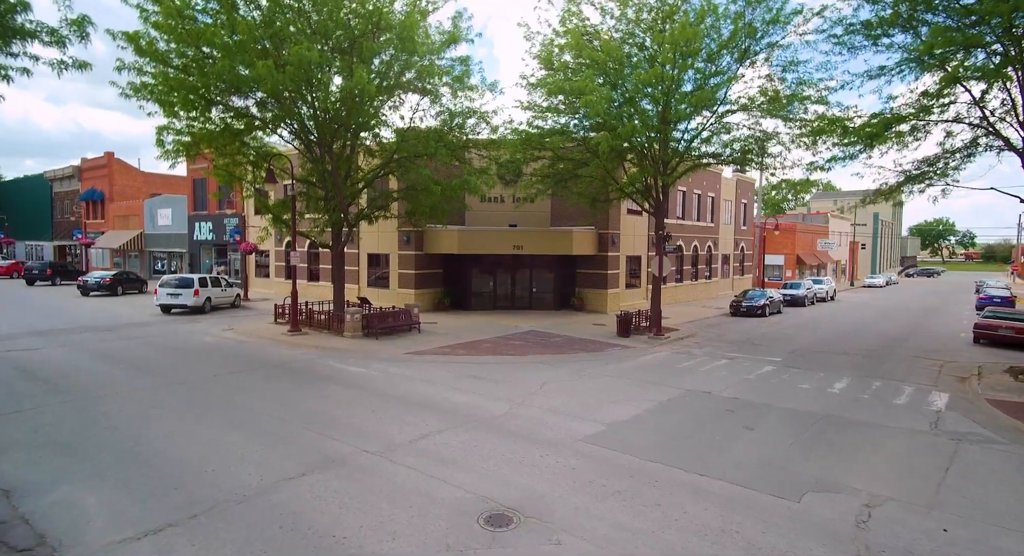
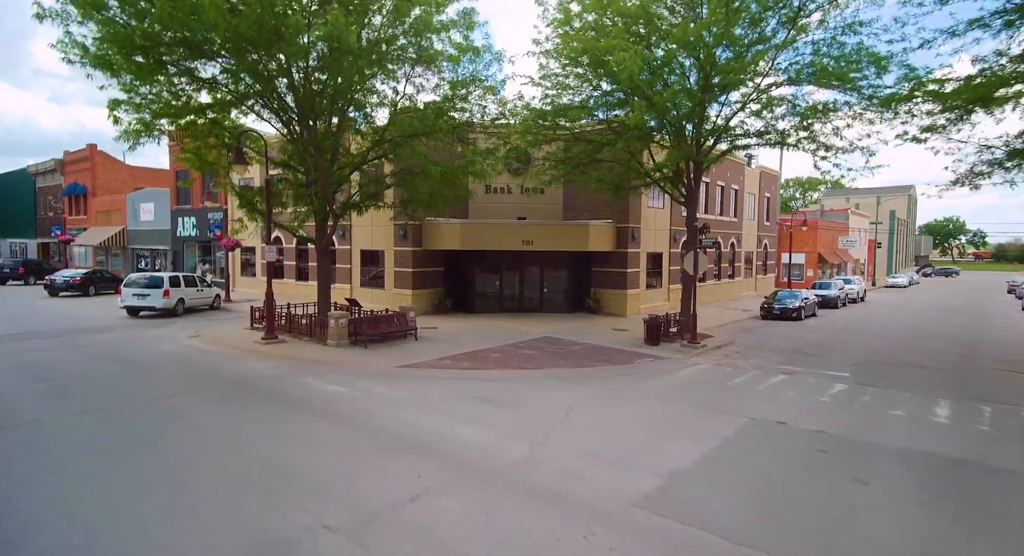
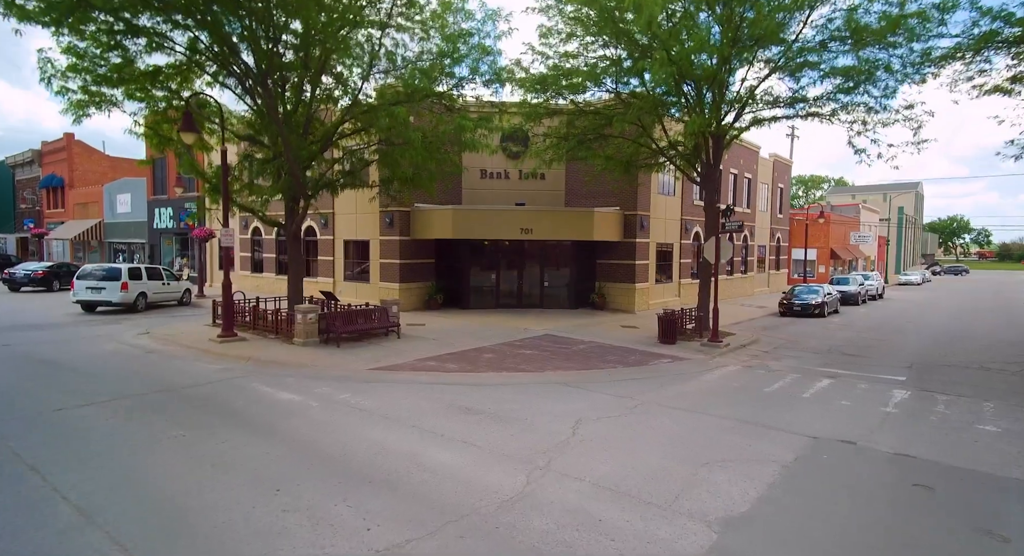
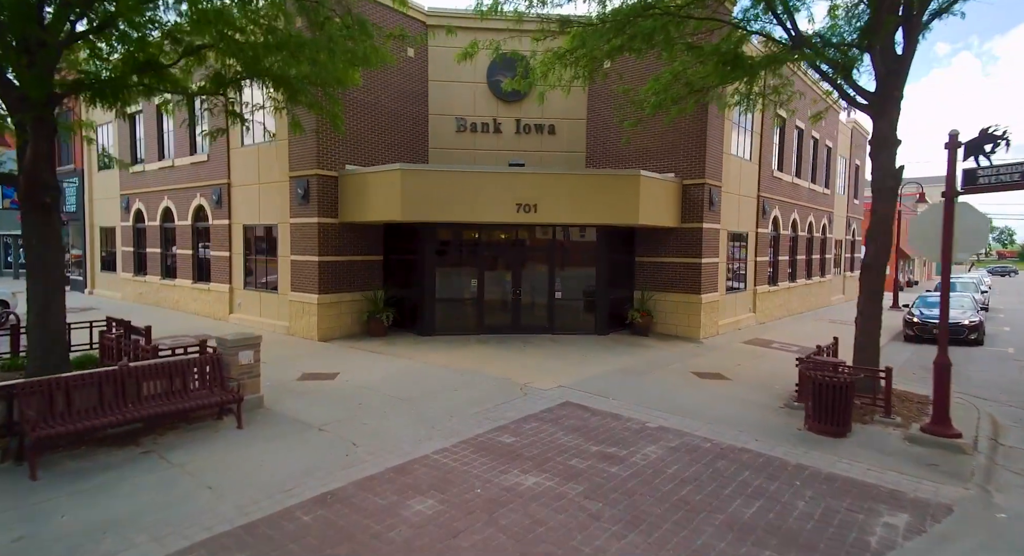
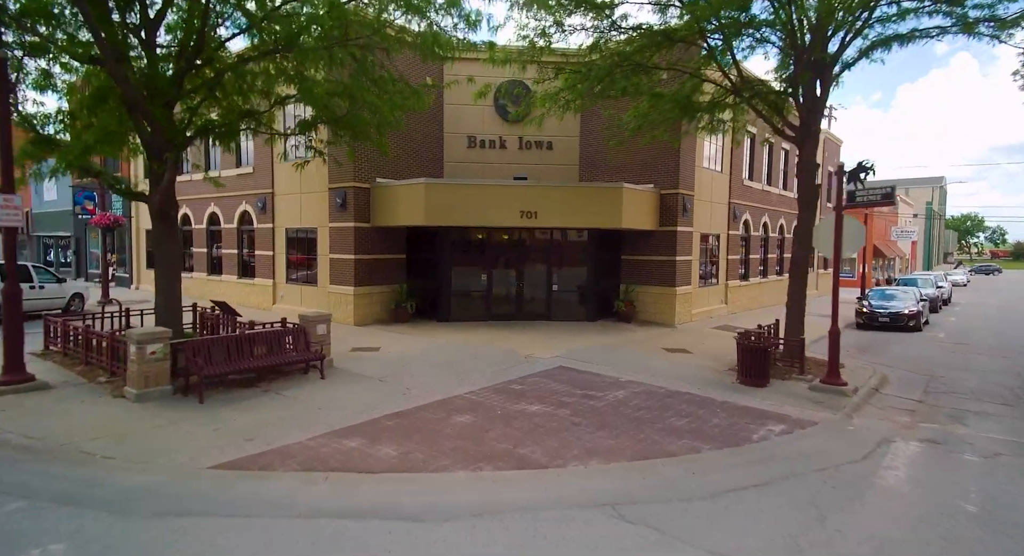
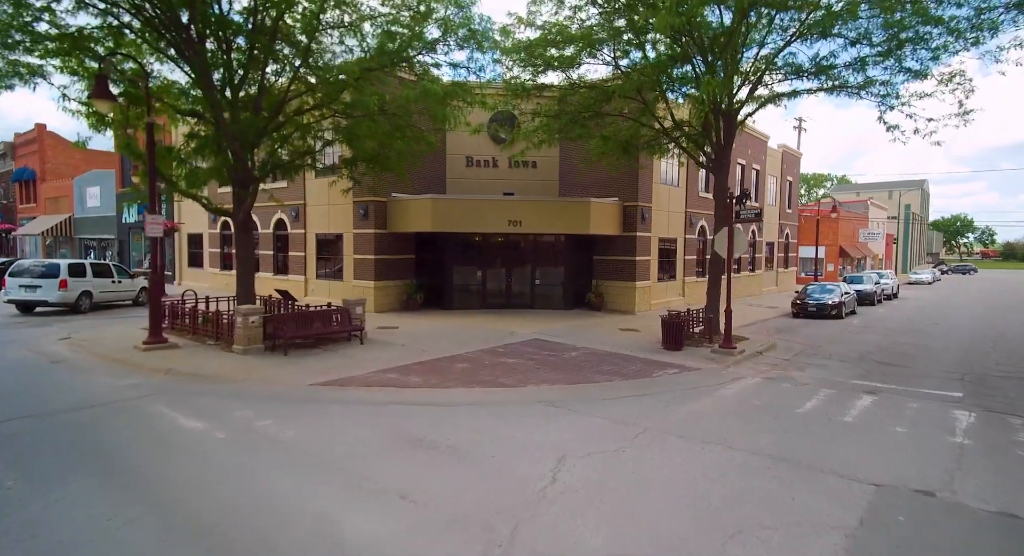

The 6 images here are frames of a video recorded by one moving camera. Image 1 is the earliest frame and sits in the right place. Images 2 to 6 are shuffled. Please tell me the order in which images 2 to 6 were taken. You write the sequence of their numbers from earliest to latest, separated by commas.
2, 3, 6, 5, 4
